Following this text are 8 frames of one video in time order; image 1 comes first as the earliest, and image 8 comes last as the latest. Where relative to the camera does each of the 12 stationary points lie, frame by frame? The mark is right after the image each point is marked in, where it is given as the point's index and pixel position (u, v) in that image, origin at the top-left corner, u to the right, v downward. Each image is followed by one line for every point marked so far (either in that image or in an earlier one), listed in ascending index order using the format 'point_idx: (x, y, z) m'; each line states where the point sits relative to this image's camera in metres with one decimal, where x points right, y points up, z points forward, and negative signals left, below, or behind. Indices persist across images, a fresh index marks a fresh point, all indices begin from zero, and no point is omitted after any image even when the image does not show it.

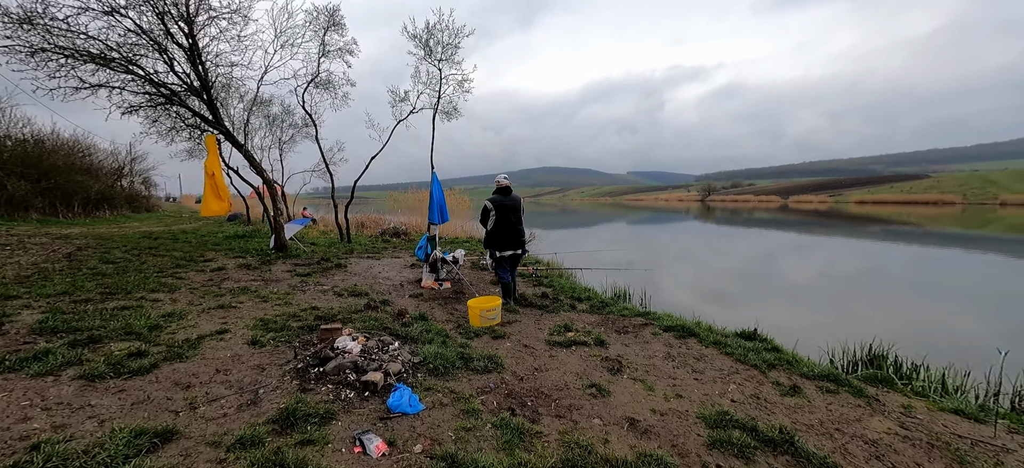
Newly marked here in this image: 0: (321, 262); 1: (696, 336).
0: (-4.3, -0.6, +10.0) m
1: (+2.9, -1.6, +6.6) m
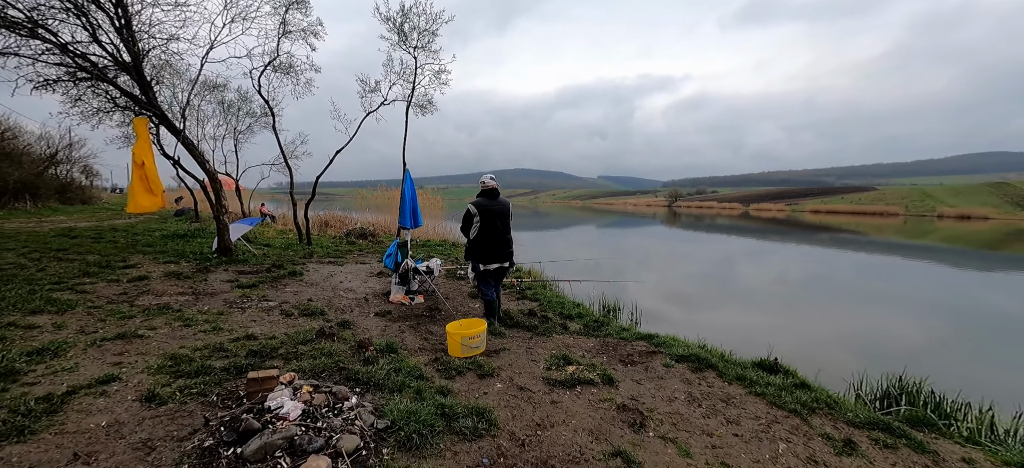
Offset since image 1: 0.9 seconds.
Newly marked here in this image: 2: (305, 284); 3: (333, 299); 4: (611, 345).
0: (-4.6, -0.7, +8.6) m
1: (+2.7, -1.8, +5.7) m
2: (-3.7, -0.9, +8.0) m
3: (-2.9, -1.0, +7.2) m
4: (+1.4, -1.6, +6.4) m
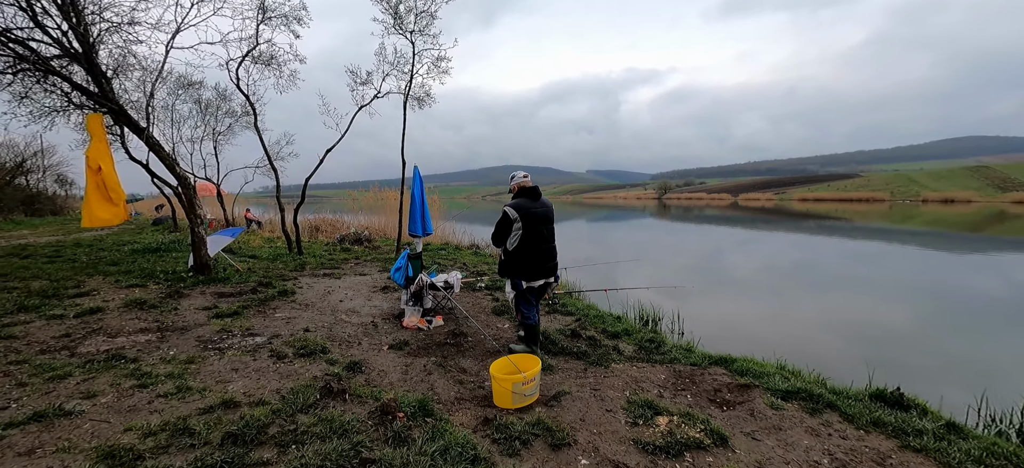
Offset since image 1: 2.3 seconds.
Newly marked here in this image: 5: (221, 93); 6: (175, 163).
0: (-4.1, -0.9, +7.2) m
1: (+3.3, -1.8, +4.5) m
2: (-3.2, -1.1, +6.7) m
3: (-2.3, -1.2, +5.8) m
4: (+2.0, -1.7, +5.2) m
5: (-10.5, +5.1, +16.1) m
6: (-6.1, +1.3, +8.1) m
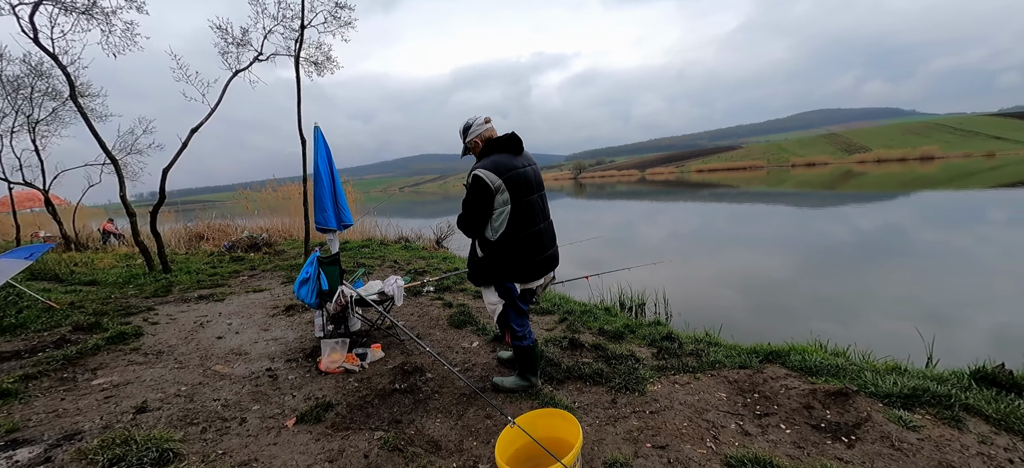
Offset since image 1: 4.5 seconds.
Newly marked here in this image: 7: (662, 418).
0: (-4.5, -1.0, +4.5) m
1: (+3.4, -1.3, +3.2) m
2: (-3.4, -1.2, +4.2) m
3: (-2.4, -1.2, +3.5) m
4: (+2.0, -1.3, +3.6) m
5: (-12.8, +4.5, +11.9) m
6: (-6.8, +1.0, +5.0) m
7: (+1.1, -1.4, +3.3) m
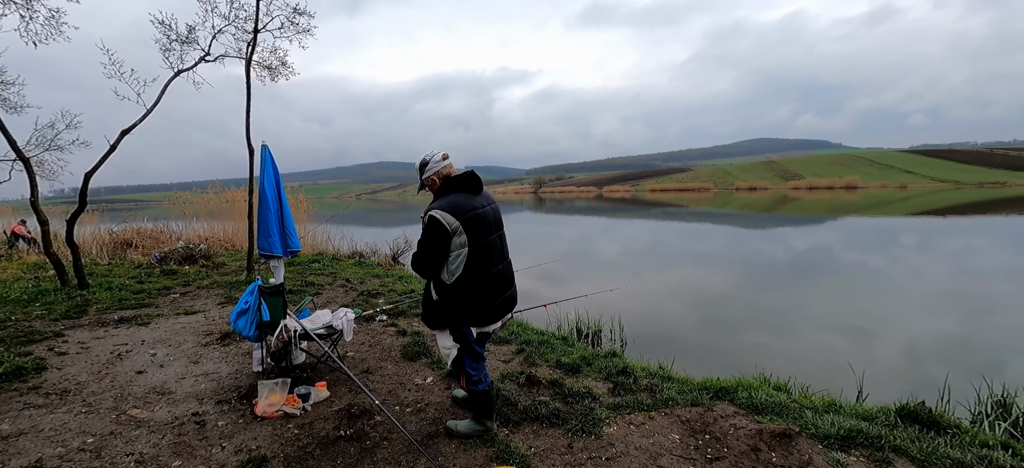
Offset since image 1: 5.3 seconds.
0: (-4.9, -1.2, +3.9) m
1: (+3.0, -1.7, +3.3) m
2: (-3.8, -1.4, +3.6) m
3: (-2.8, -1.4, +3.1) m
4: (+1.6, -1.6, +3.7) m
5: (-13.8, +4.4, +10.6) m
6: (-7.2, +0.8, +4.2) m
7: (+0.8, -1.7, +3.2) m
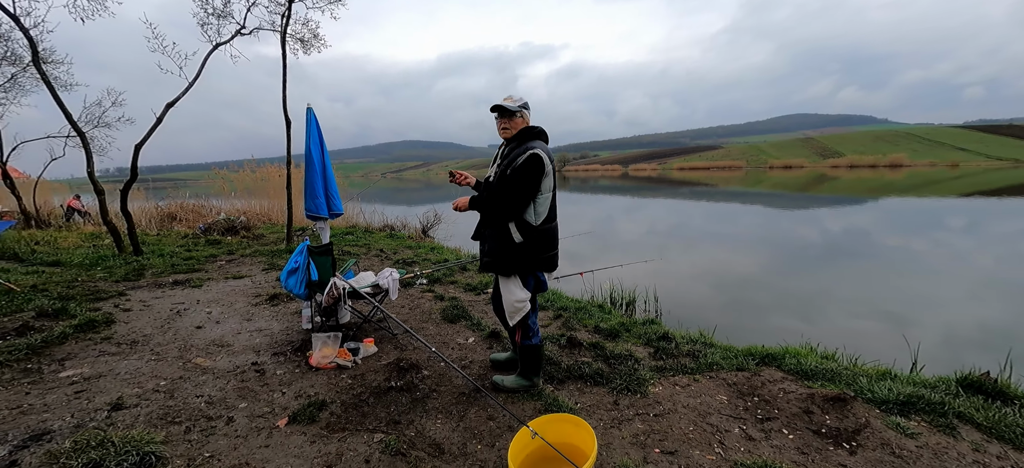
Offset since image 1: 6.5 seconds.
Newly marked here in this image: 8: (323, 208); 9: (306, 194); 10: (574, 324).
0: (-4.5, -0.8, +4.2) m
1: (+3.4, -1.4, +3.2) m
2: (-3.5, -1.0, +3.9) m
3: (-2.4, -1.1, +3.3) m
4: (+2.0, -1.3, +3.6) m
5: (-13.0, +5.1, +11.1) m
6: (-6.7, +1.2, +4.5) m
7: (+1.1, -1.4, +3.2) m
8: (-2.1, +0.3, +4.8) m
9: (-2.2, +0.4, +4.8) m
10: (+0.8, -1.1, +5.4) m
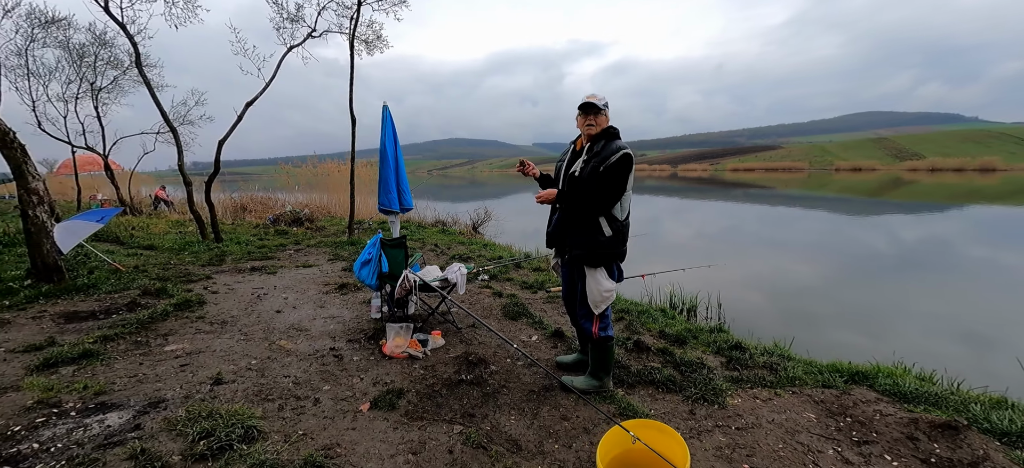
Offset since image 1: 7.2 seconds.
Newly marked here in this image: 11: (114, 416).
0: (-3.8, -0.7, +4.6) m
1: (+3.9, -1.5, +2.8) m
2: (-2.8, -0.9, +4.2) m
3: (-1.9, -1.0, +3.5) m
4: (+2.5, -1.4, +3.4) m
5: (-11.4, +5.5, +12.3) m
6: (-6.0, +1.5, +5.1) m
7: (+1.6, -1.4, +3.1) m
8: (-1.3, +0.4, +4.9) m
9: (-1.5, +0.5, +4.9) m
10: (+1.5, -1.1, +5.2) m
11: (-2.3, -1.0, +2.6) m
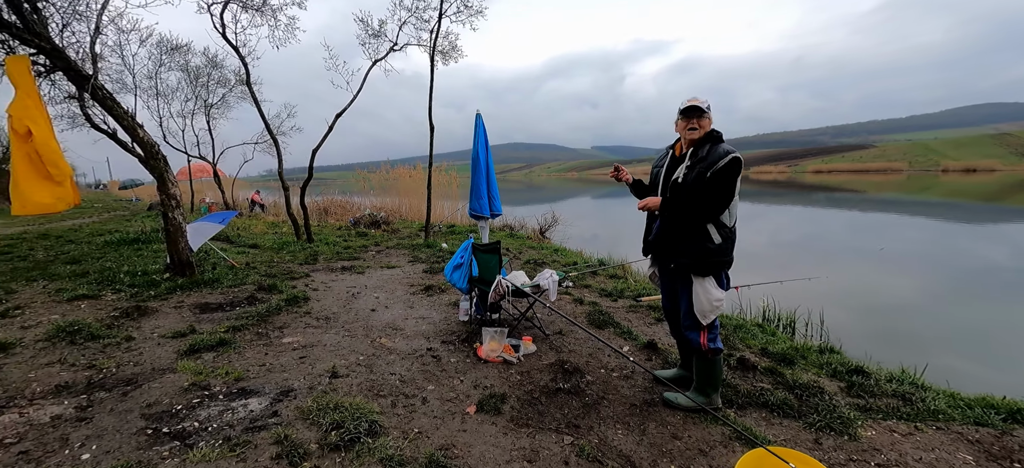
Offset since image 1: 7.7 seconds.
0: (-2.9, -0.7, +5.0) m
1: (+4.5, -1.6, +2.2) m
2: (-1.9, -0.9, +4.4) m
3: (-1.1, -1.0, +3.6) m
4: (+3.2, -1.5, +2.9) m
5: (-9.2, +5.6, +13.7) m
6: (-4.9, +1.5, +5.8) m
7: (+2.3, -1.5, +2.7) m
8: (-0.3, +0.3, +5.0) m
9: (-0.5, +0.5, +5.0) m
10: (+2.5, -1.2, +4.9) m
11: (-1.6, -1.0, +2.7) m
